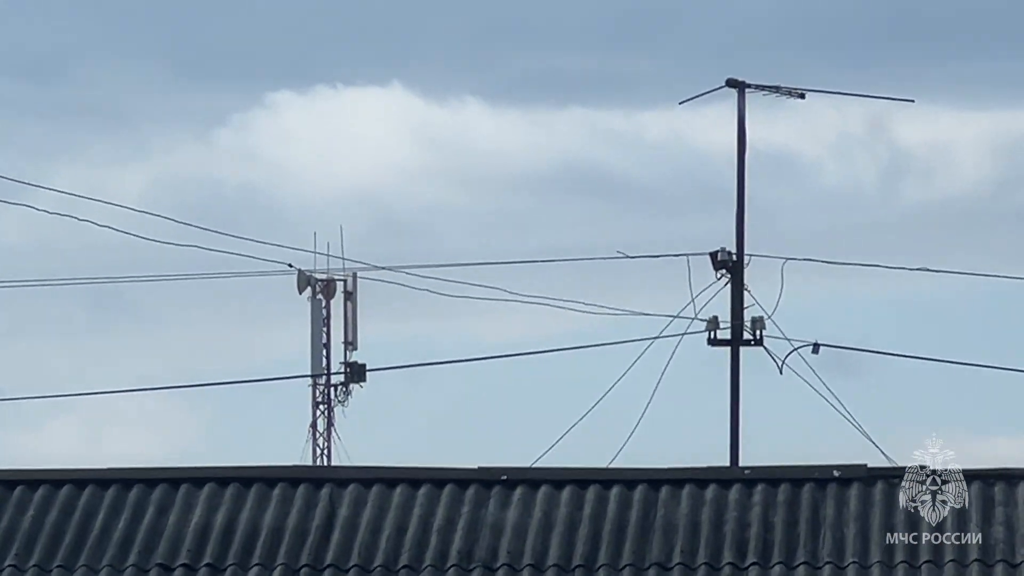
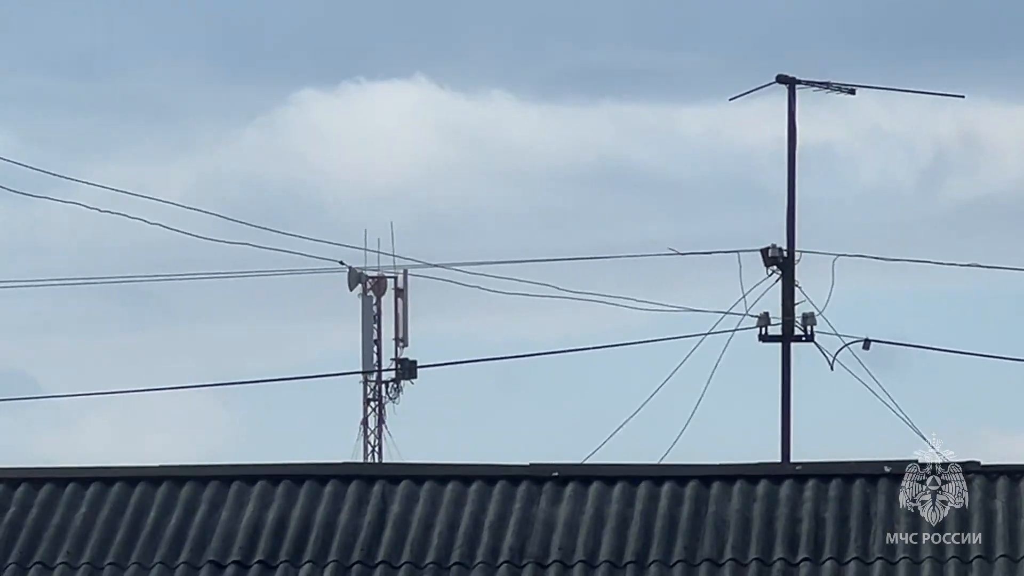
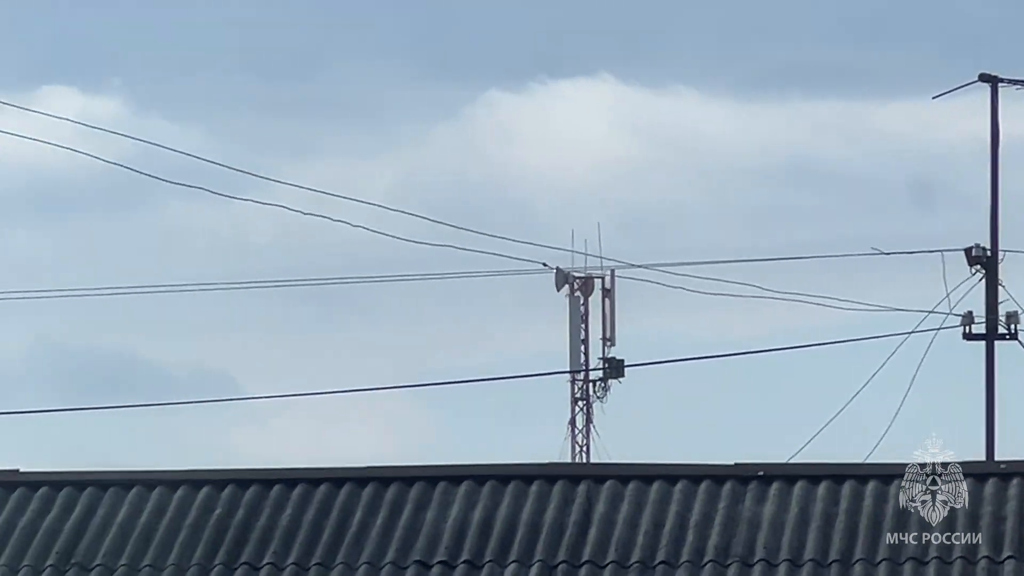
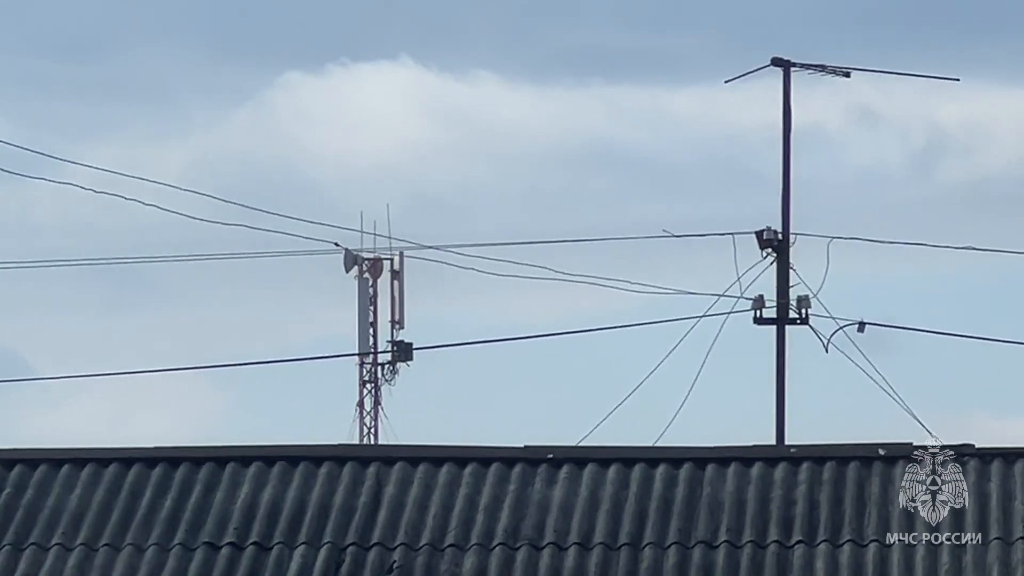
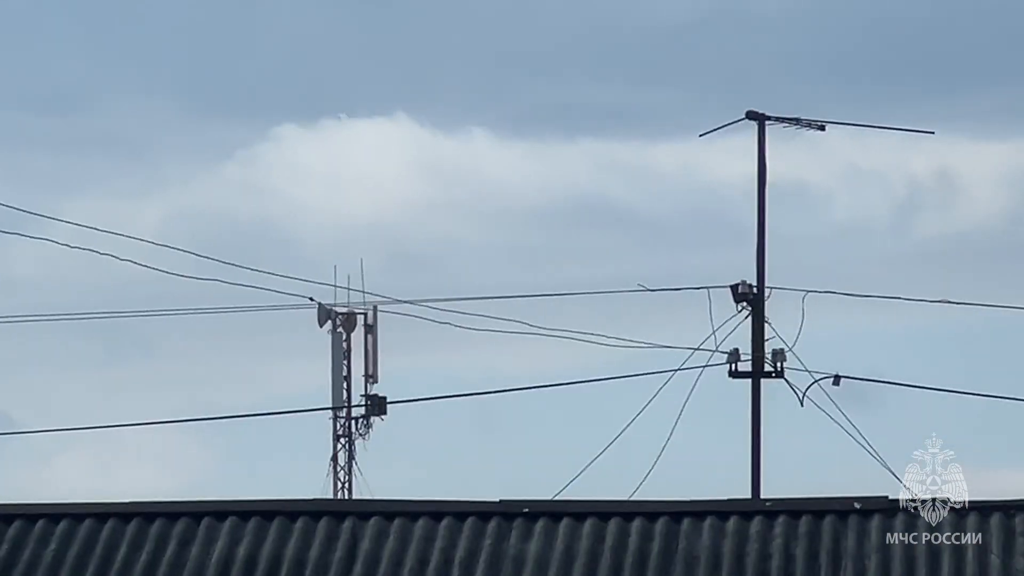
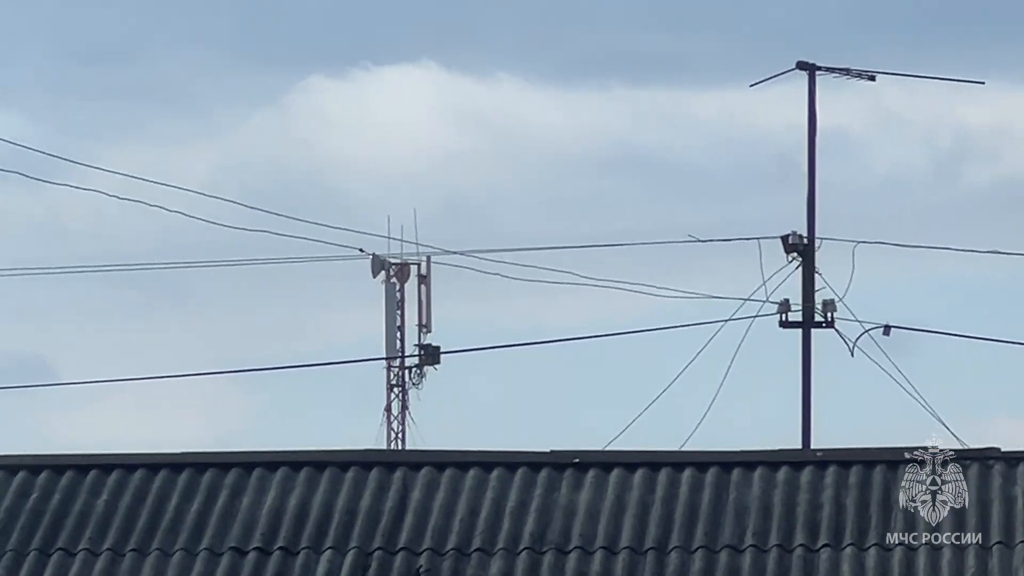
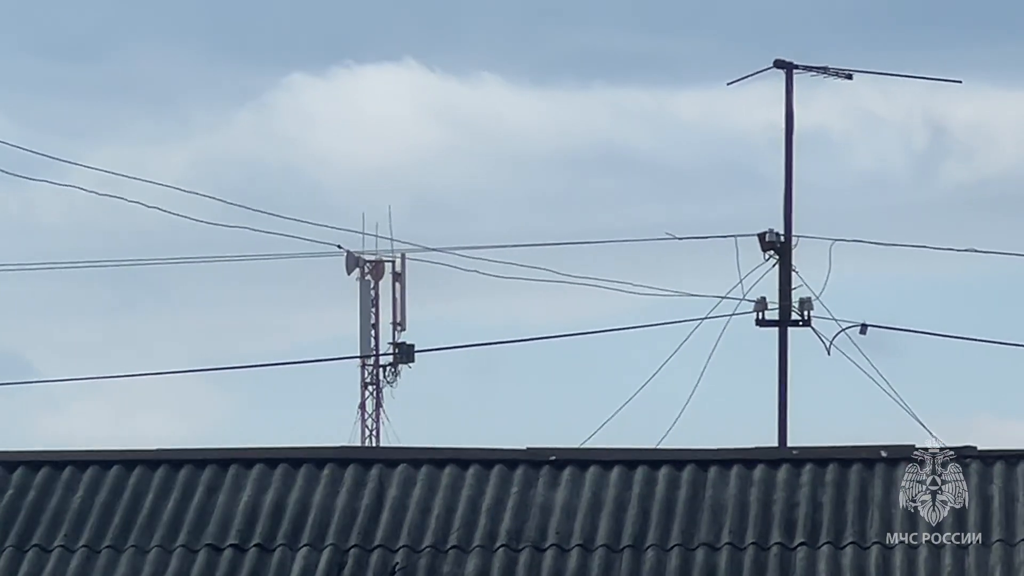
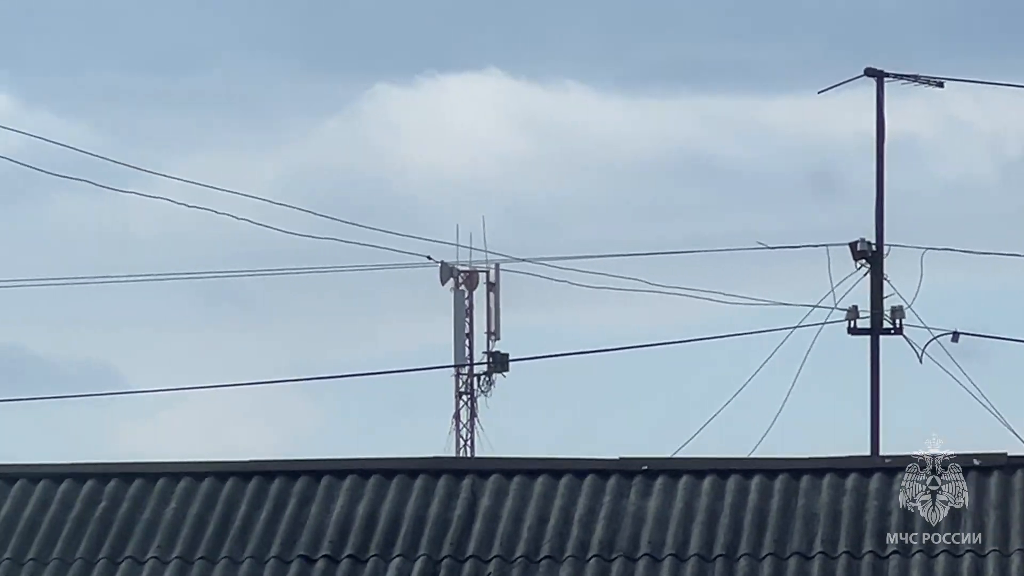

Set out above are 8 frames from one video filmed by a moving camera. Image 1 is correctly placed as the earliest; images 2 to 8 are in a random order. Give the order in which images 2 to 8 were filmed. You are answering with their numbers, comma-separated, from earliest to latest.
5, 2, 7, 4, 6, 8, 3
